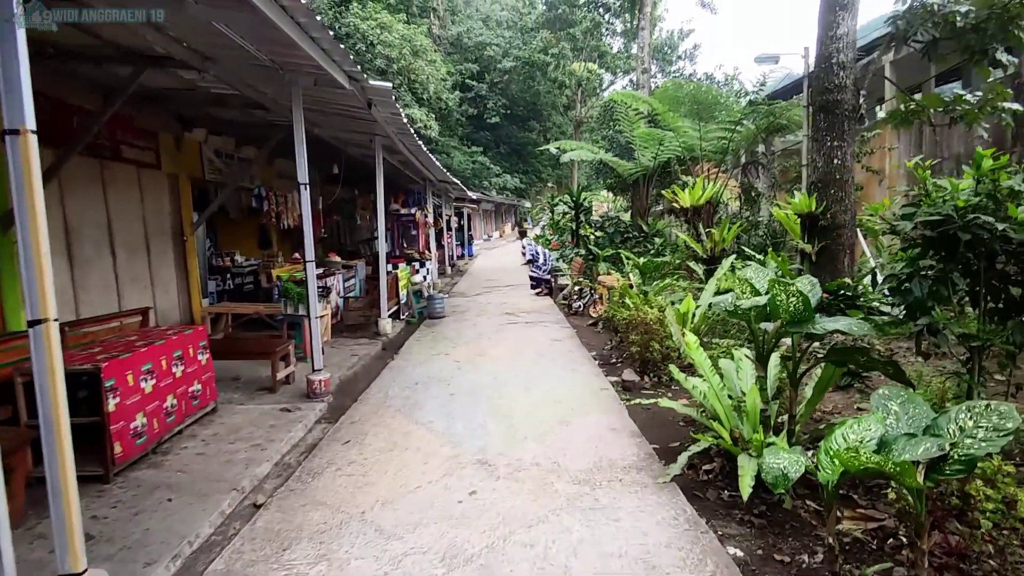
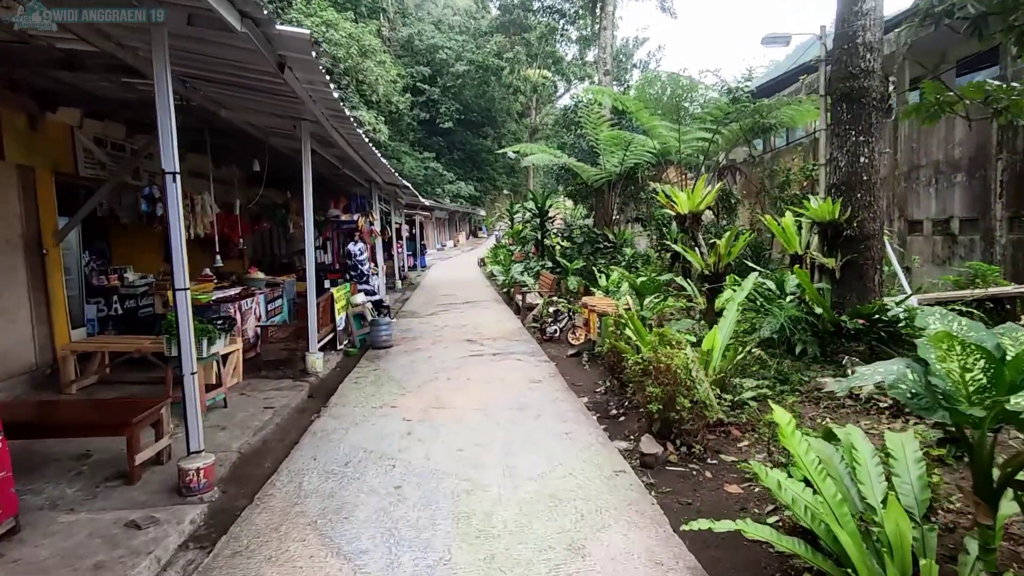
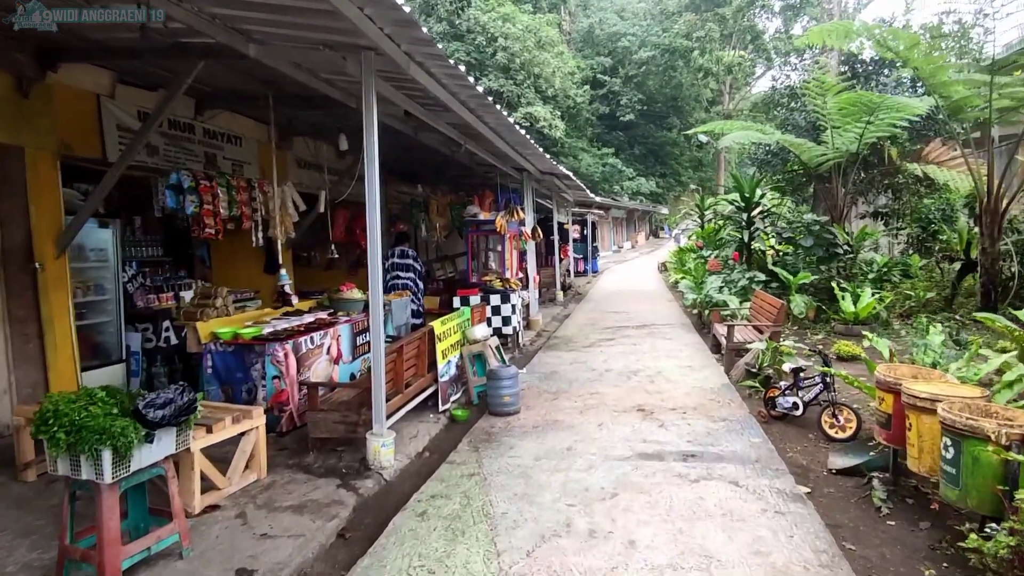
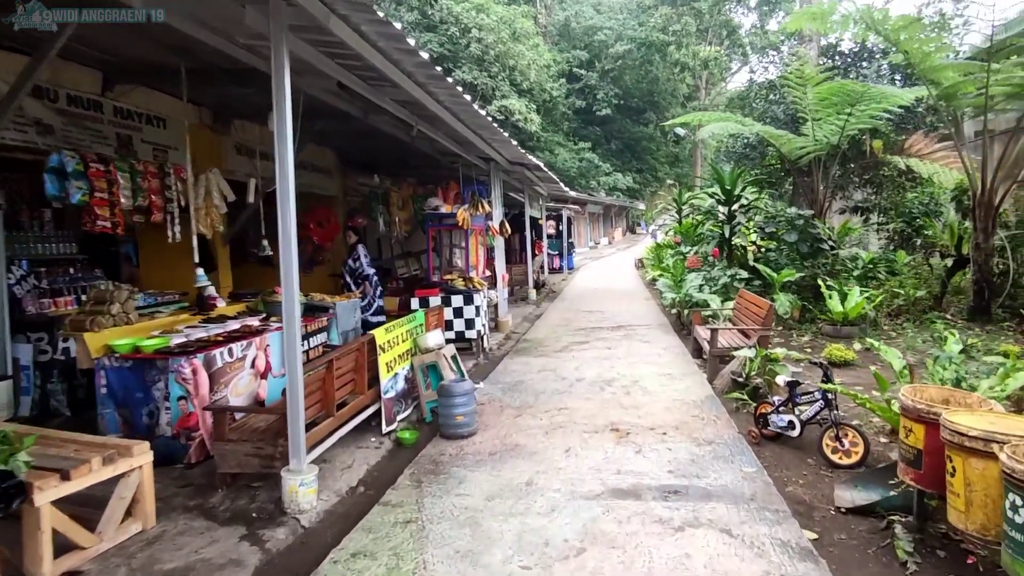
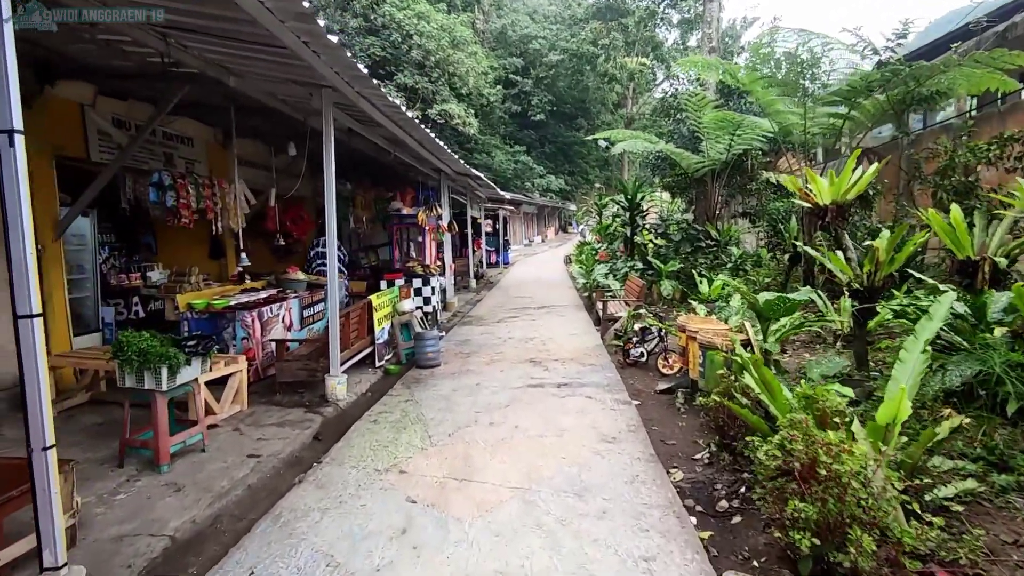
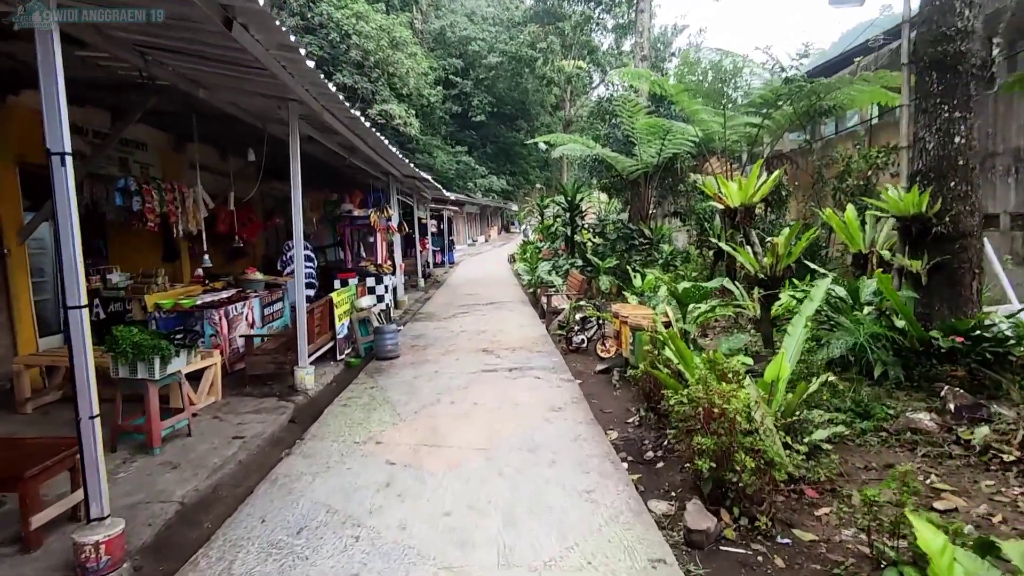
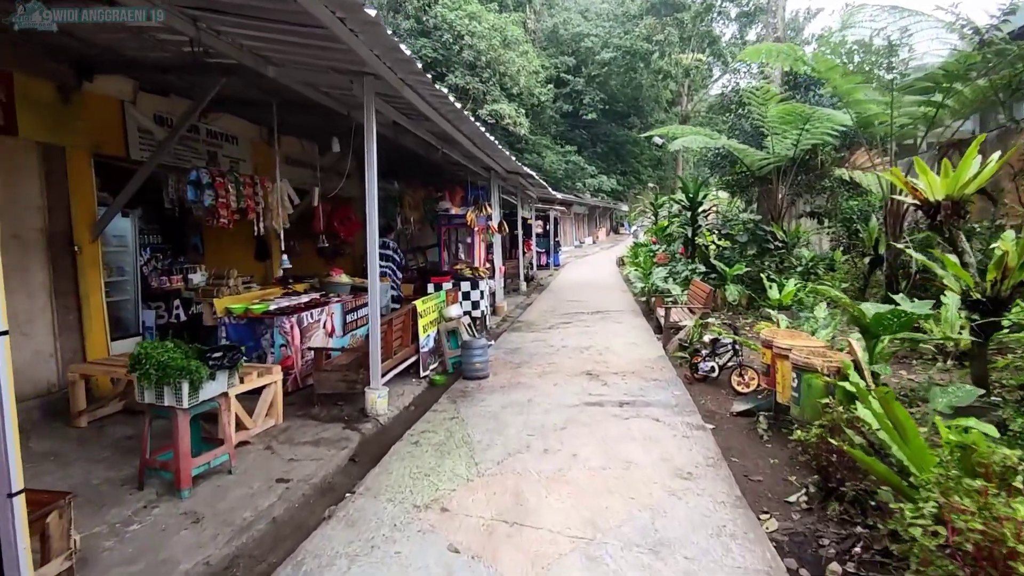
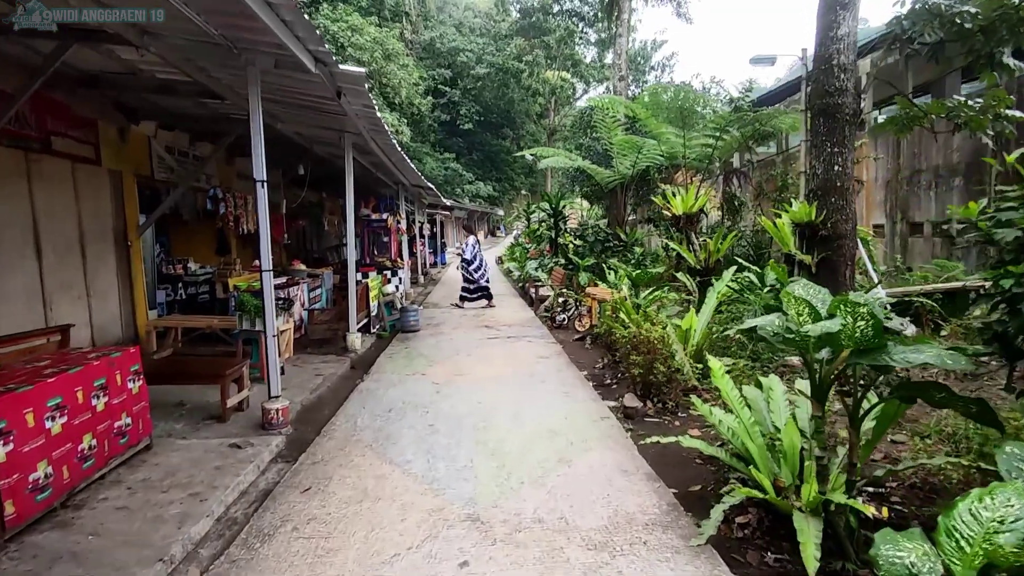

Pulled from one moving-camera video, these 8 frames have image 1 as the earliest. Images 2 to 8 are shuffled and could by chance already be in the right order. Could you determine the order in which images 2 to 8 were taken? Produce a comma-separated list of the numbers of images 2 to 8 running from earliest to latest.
8, 2, 6, 5, 7, 3, 4
